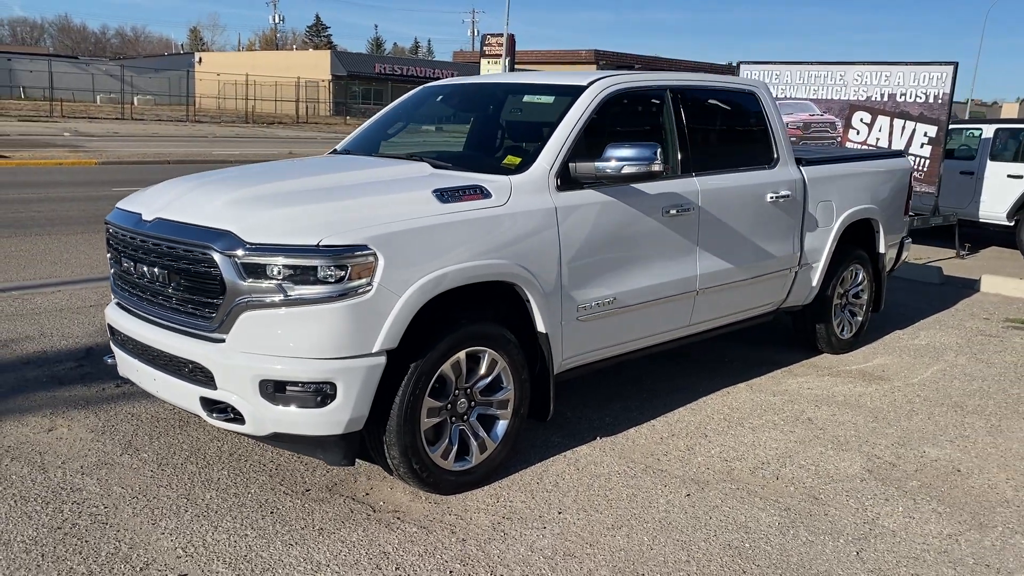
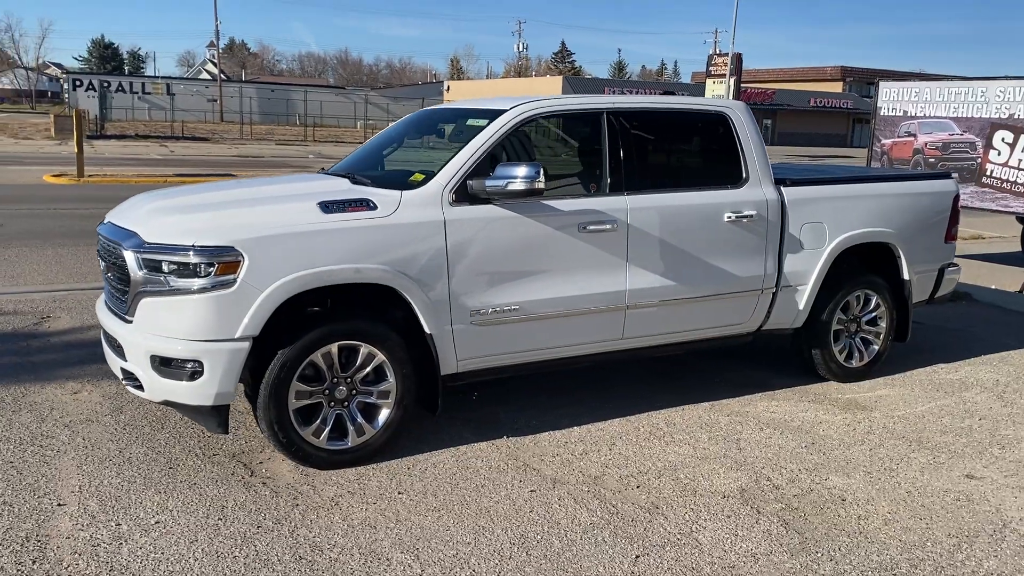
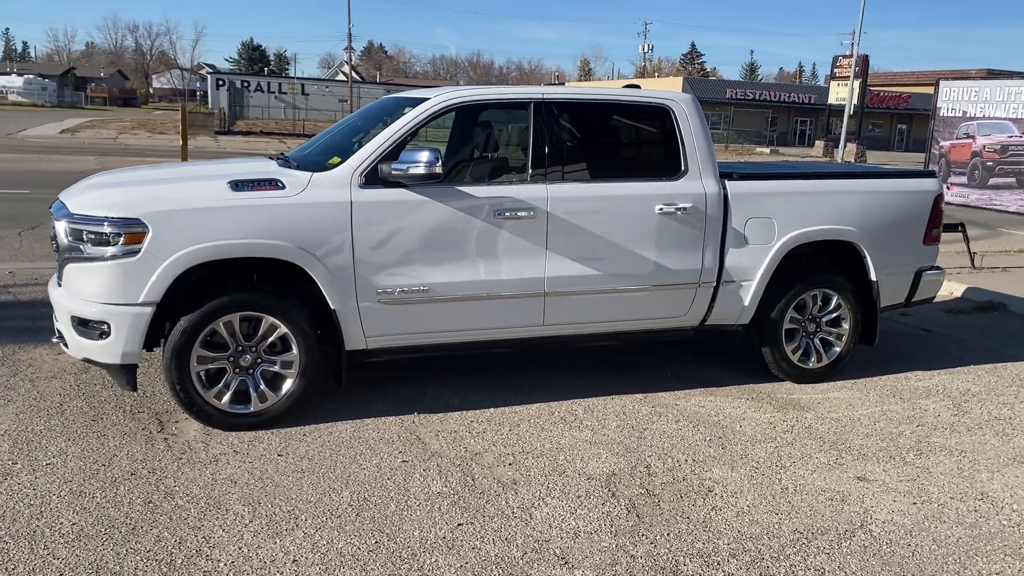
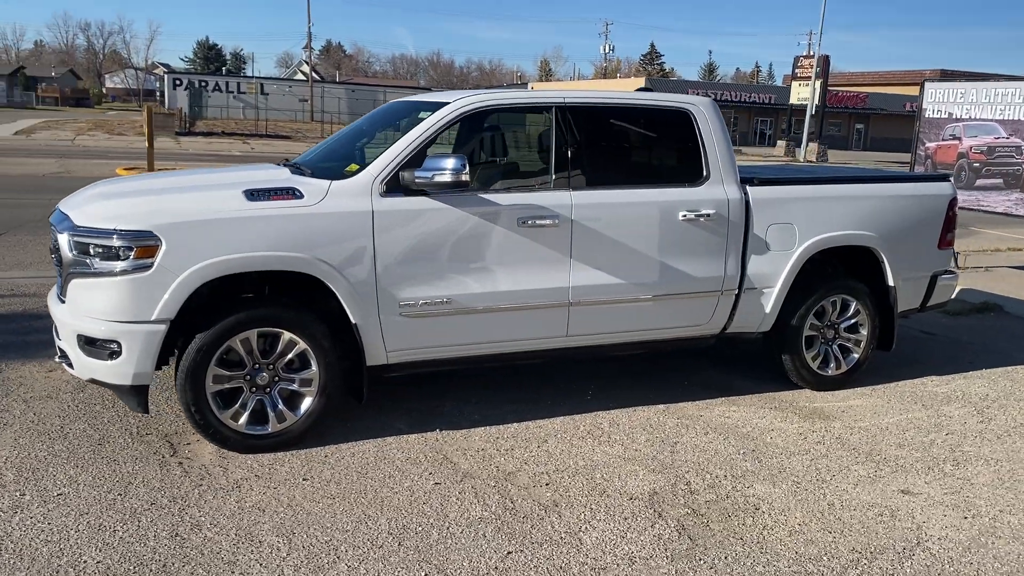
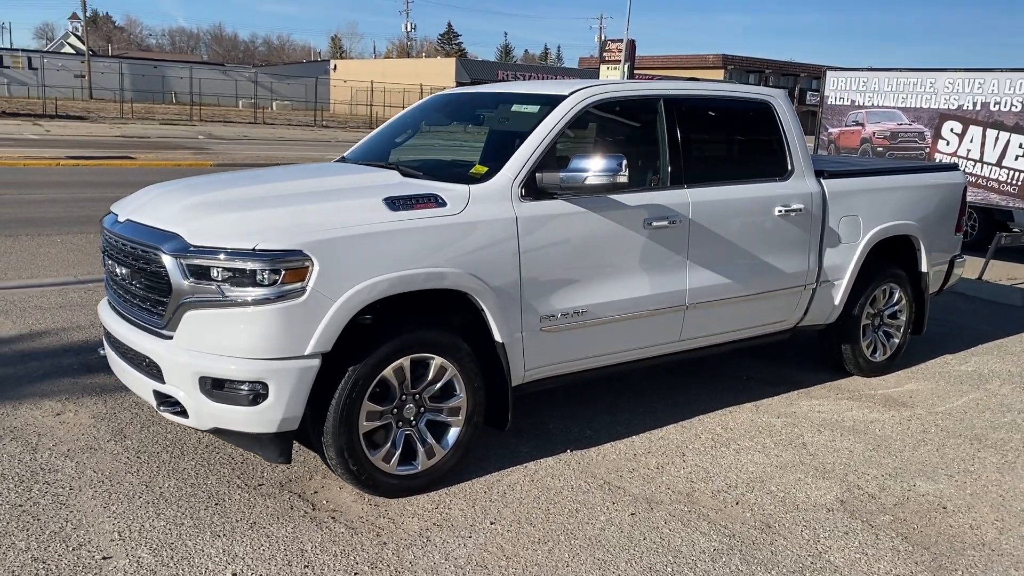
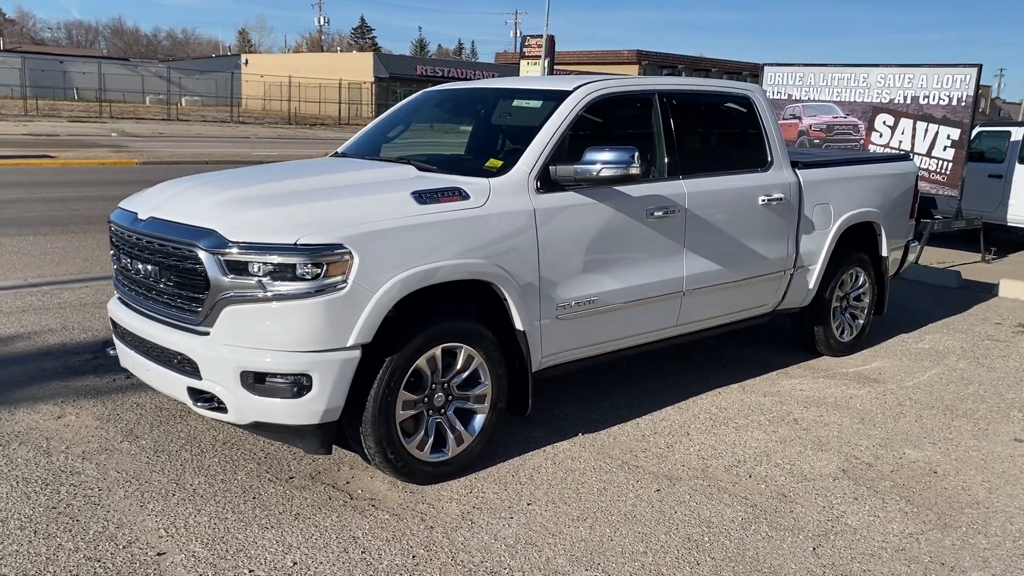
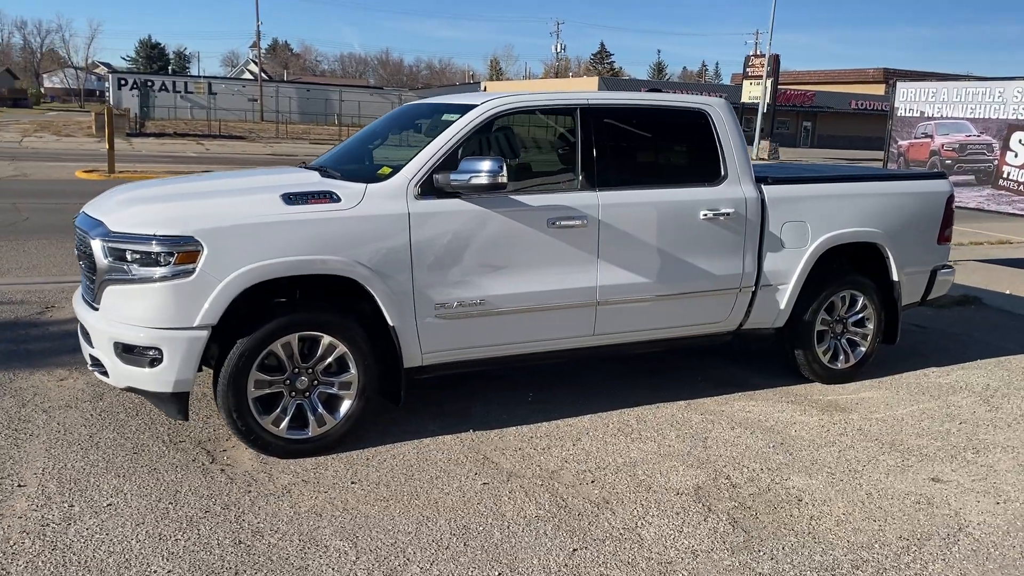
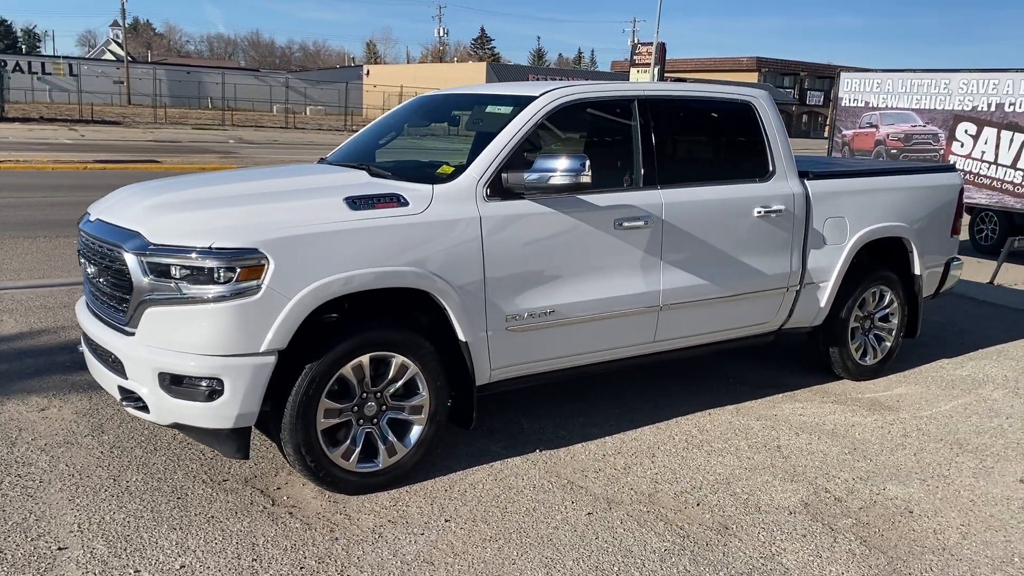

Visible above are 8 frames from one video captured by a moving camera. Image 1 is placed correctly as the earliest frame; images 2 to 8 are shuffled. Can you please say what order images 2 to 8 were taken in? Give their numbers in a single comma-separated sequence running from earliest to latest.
6, 5, 8, 2, 7, 4, 3
